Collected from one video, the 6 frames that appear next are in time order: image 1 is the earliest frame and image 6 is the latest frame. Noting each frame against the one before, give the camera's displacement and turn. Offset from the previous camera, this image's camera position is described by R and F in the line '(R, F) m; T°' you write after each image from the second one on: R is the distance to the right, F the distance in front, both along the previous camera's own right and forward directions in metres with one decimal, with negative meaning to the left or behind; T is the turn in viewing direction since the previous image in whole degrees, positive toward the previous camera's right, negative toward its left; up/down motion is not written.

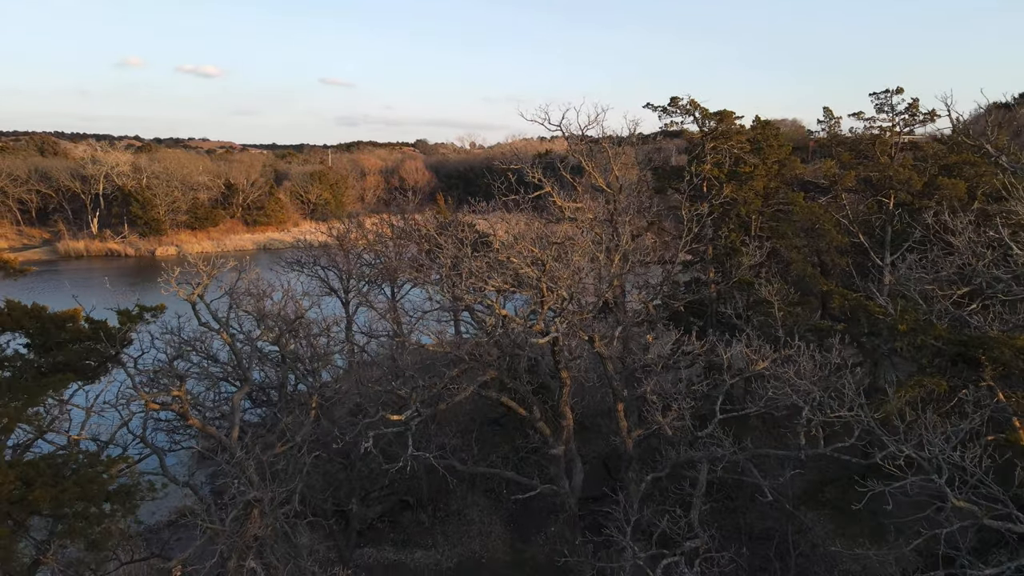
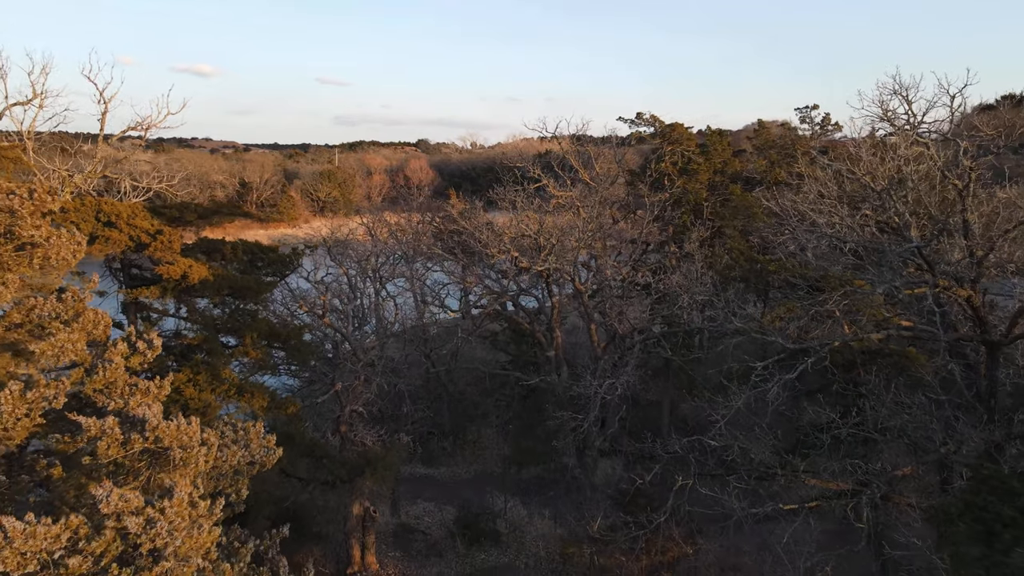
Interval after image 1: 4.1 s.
(-0.2, -4.9) m; 0°
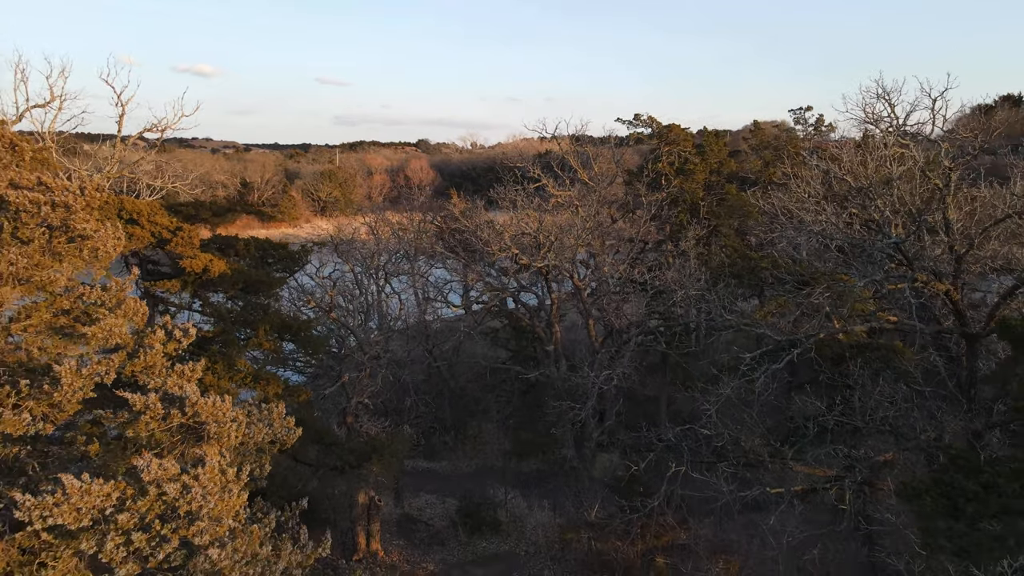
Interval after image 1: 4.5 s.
(0.0, -0.5) m; 0°
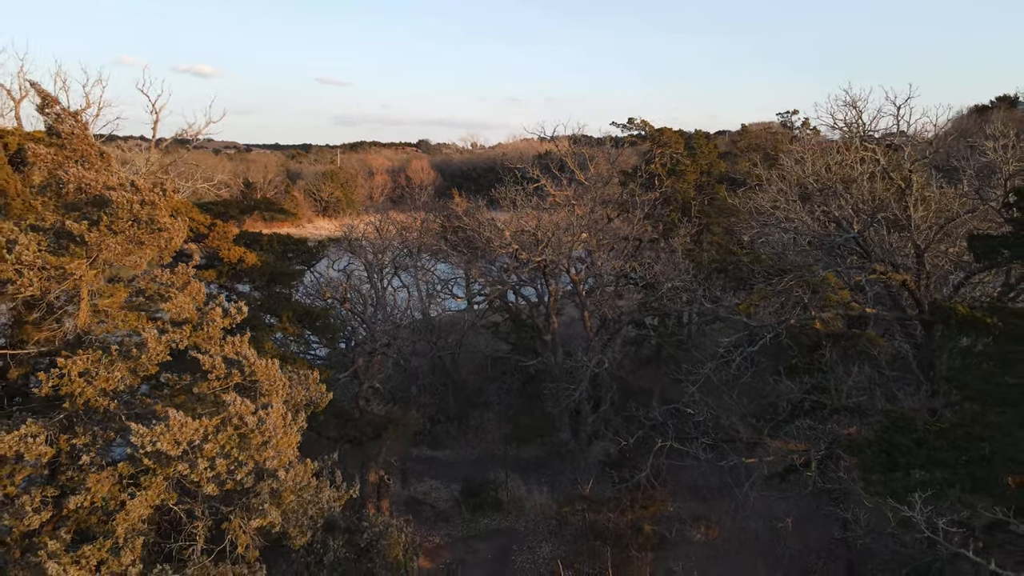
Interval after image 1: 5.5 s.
(0.0, -1.1) m; 0°
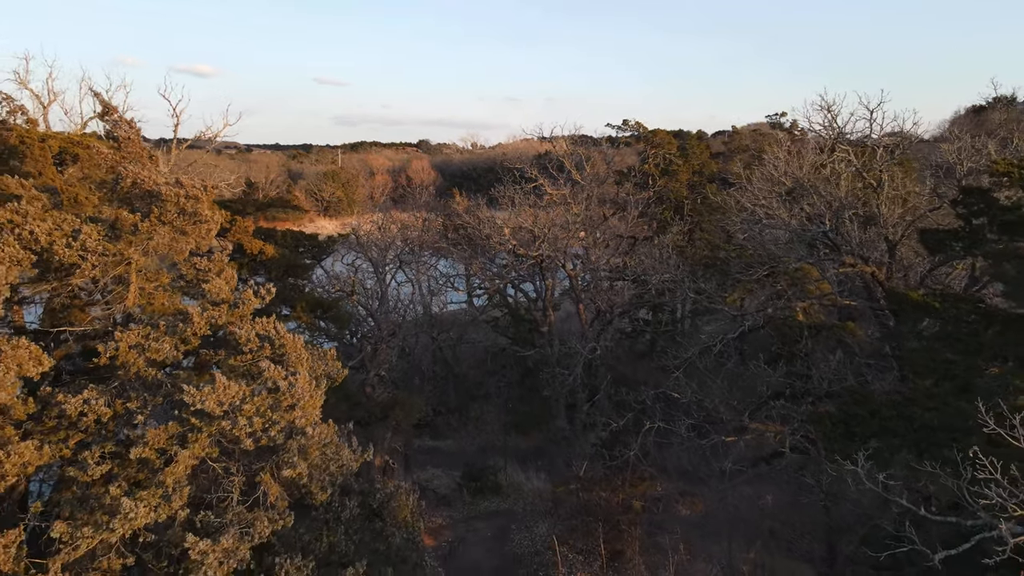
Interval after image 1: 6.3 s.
(+0.1, -0.8) m; 0°
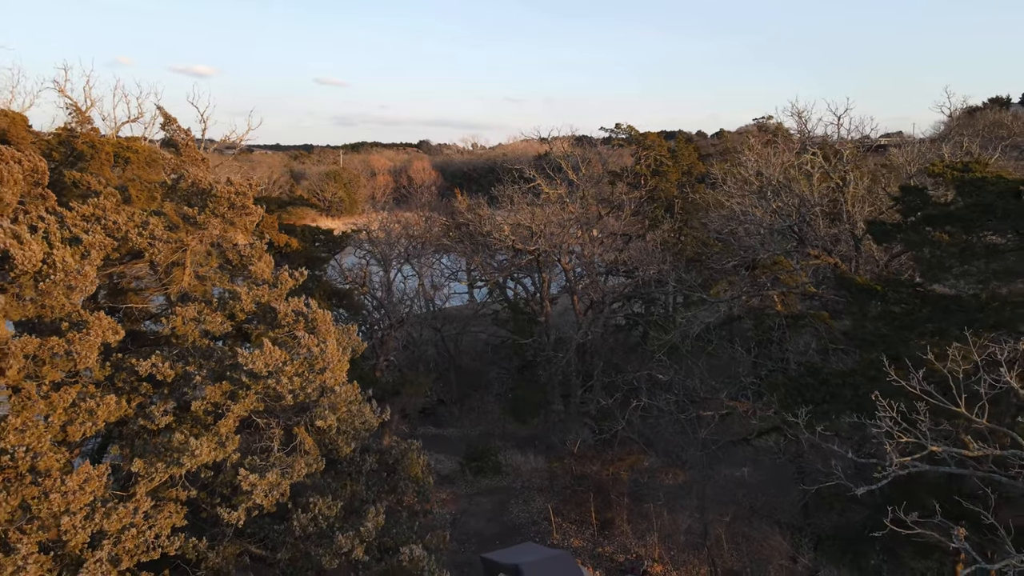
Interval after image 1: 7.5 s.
(0.0, -1.2) m; 0°
